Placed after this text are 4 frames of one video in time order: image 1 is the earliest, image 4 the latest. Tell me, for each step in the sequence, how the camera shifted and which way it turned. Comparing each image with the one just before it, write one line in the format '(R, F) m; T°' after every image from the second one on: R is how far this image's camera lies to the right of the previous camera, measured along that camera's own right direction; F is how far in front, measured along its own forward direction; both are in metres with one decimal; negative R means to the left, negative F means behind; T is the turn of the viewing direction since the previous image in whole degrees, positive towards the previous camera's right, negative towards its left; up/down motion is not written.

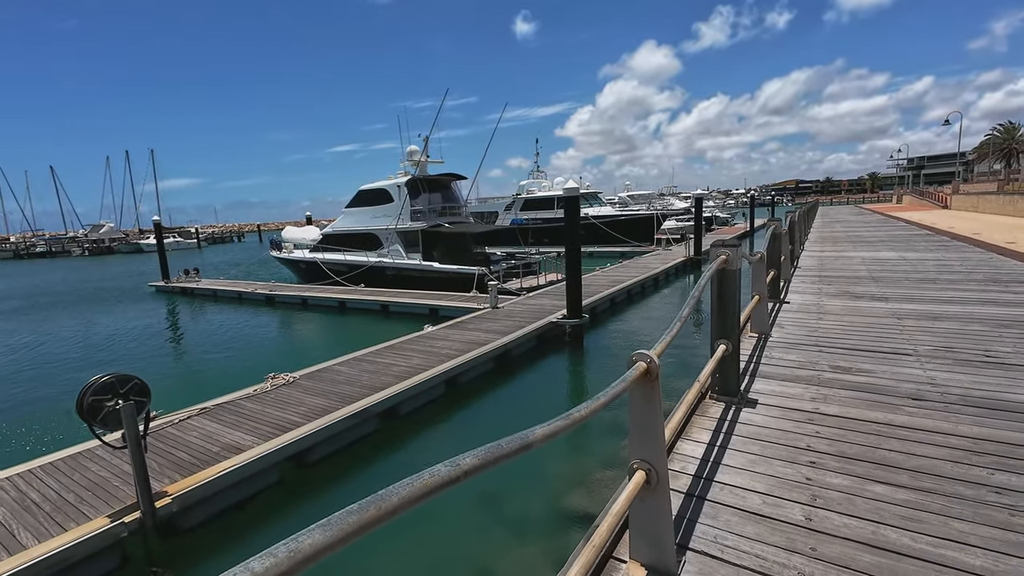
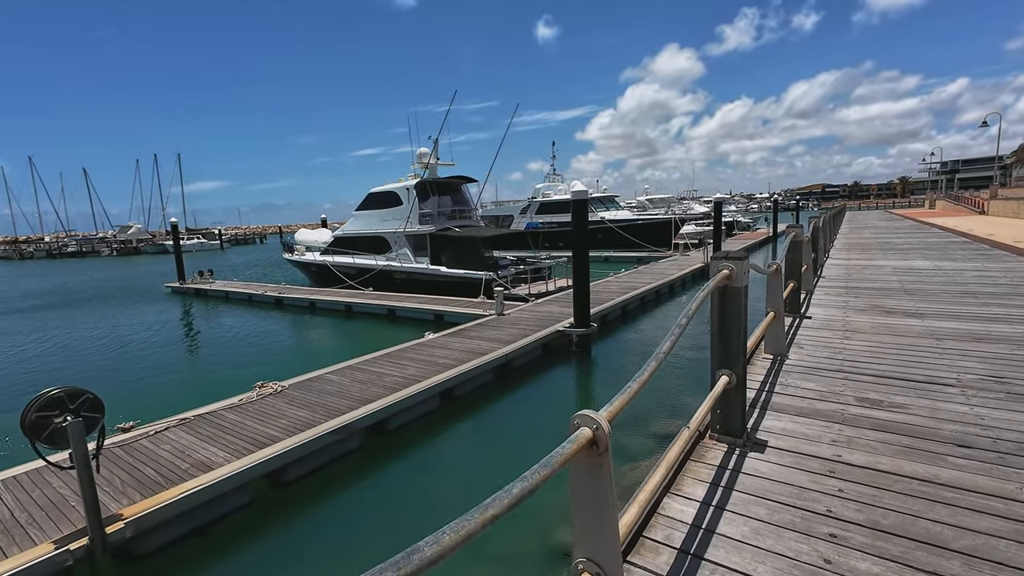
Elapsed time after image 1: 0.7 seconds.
(+0.3, +0.4) m; -2°
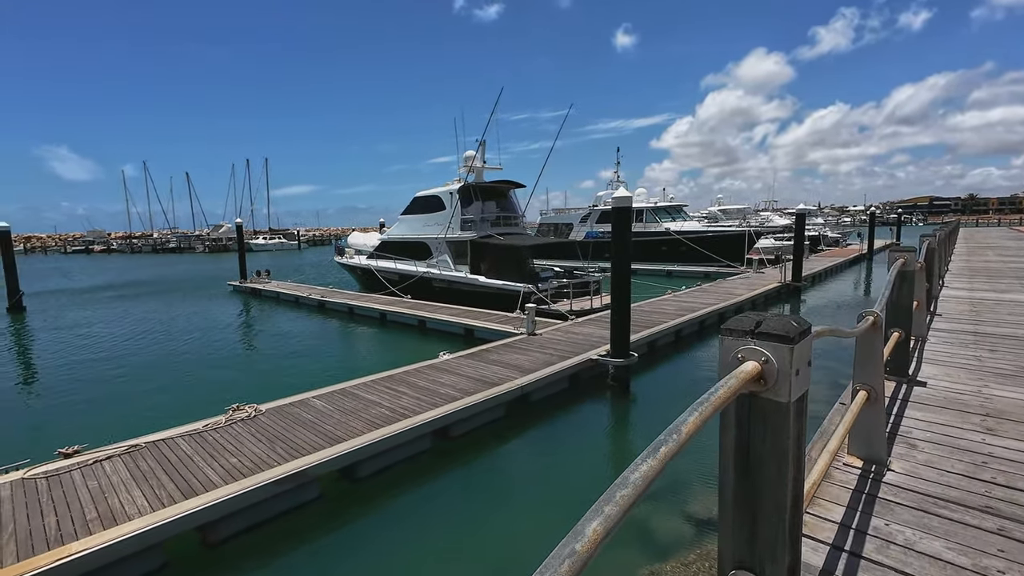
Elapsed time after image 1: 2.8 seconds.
(+0.6, +1.2) m; -8°
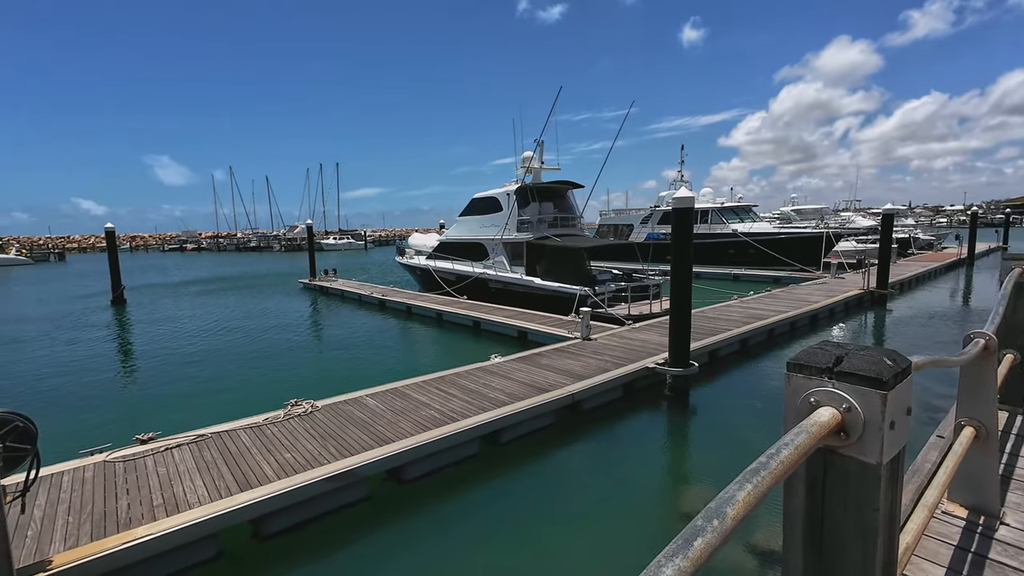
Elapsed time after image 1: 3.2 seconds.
(+0.1, +0.2) m; -7°
